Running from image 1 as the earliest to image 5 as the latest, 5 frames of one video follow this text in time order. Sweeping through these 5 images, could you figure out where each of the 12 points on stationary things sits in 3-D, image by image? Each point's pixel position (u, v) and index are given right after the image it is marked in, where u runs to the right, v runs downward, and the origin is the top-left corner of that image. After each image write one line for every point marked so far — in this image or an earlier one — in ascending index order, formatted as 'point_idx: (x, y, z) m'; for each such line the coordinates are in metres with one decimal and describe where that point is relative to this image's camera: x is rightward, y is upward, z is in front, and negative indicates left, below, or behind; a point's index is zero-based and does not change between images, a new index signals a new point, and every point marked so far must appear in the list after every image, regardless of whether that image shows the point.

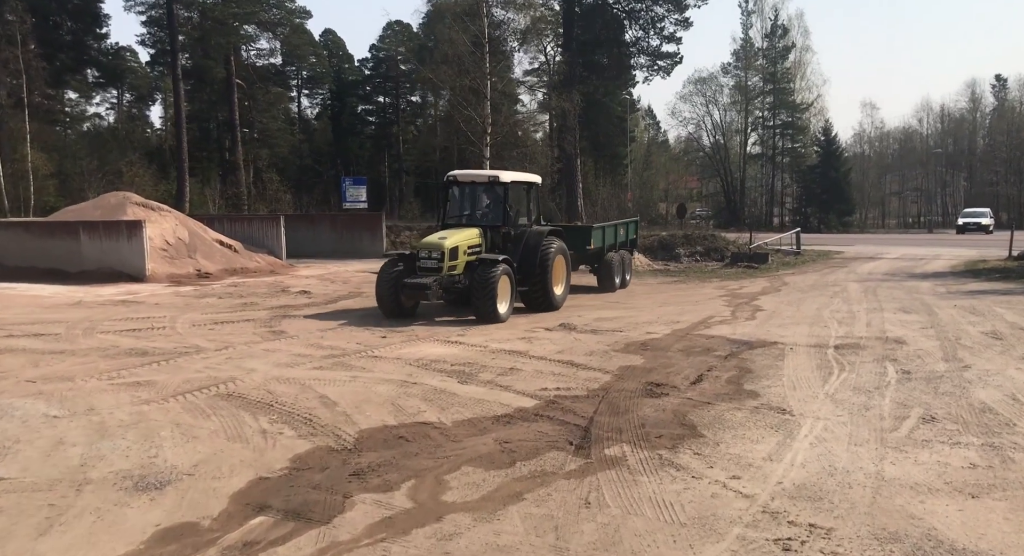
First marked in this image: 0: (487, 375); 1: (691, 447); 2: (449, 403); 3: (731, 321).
0: (-0.2, -0.9, +7.0) m
1: (+1.1, -1.1, +4.9) m
2: (-0.5, -0.9, +5.8) m
3: (+3.3, -0.7, +11.7) m
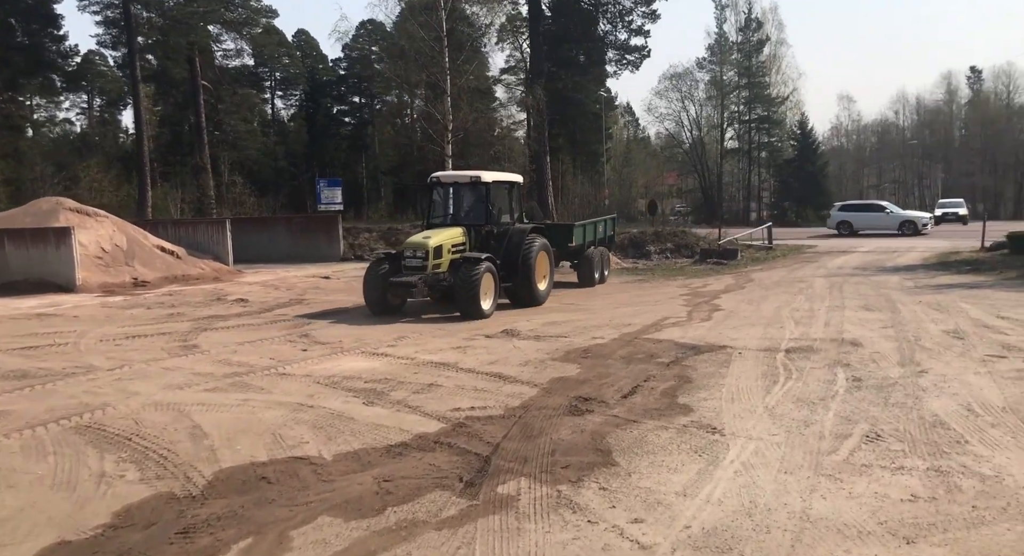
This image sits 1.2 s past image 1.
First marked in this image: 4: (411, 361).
0: (-0.9, -1.0, +6.4) m
1: (+0.5, -1.1, +4.3) m
2: (-1.1, -1.0, +5.2) m
3: (+2.5, -0.6, +11.1) m
4: (-1.0, -0.9, +8.0) m
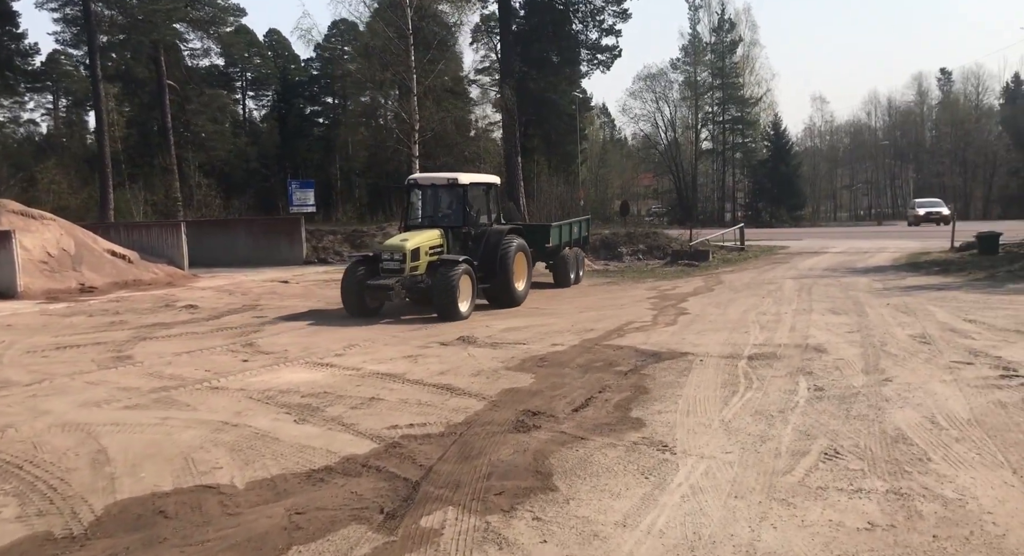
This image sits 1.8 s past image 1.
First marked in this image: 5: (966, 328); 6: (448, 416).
0: (-1.4, -1.0, +6.0) m
1: (+0.1, -1.2, +4.0) m
2: (-1.5, -1.1, +4.8) m
3: (+1.9, -0.7, +10.8) m
4: (-1.5, -0.9, +7.6) m
5: (+5.4, -0.6, +9.2) m
6: (-0.5, -1.0, +5.8) m
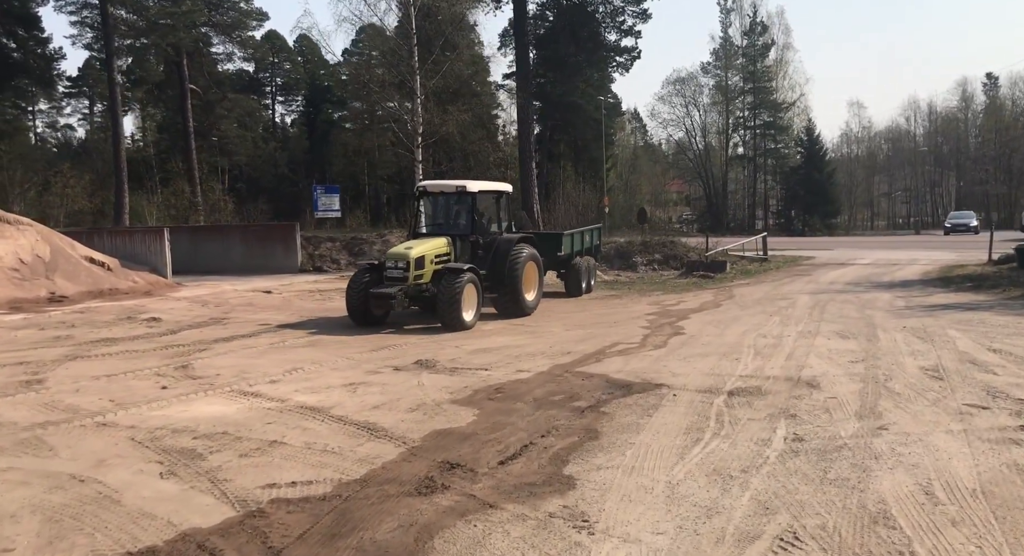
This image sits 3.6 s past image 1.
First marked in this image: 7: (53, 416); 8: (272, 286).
0: (-1.9, -1.2, +5.1) m
1: (-0.5, -1.4, +3.1) m
2: (-2.2, -1.2, +3.9) m
3: (+1.6, -0.9, +9.8) m
4: (-2.0, -1.1, +6.7) m
5: (+5.0, -0.9, +8.1) m
6: (-1.1, -1.2, +4.9) m
7: (-3.6, -1.1, +6.1) m
8: (-5.2, -0.2, +16.6) m
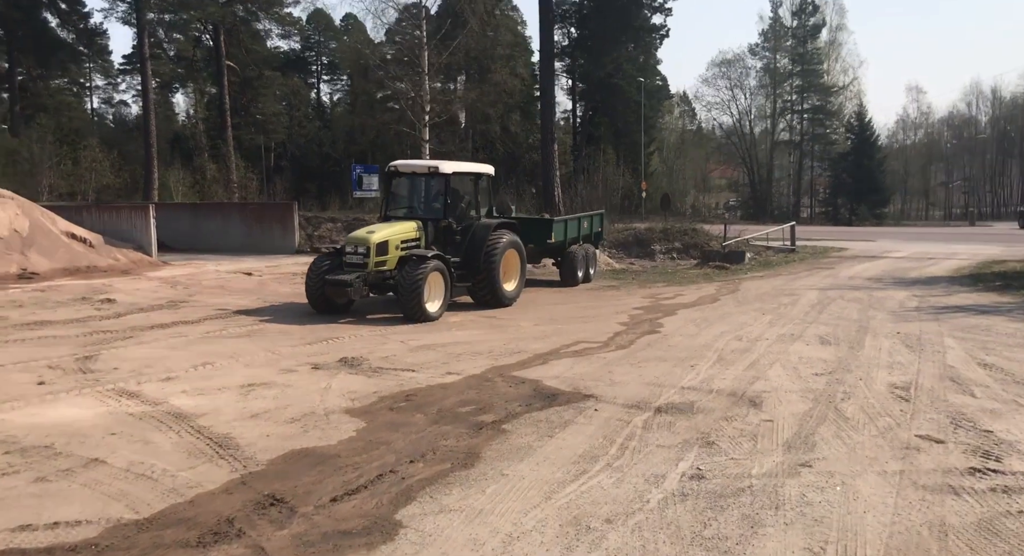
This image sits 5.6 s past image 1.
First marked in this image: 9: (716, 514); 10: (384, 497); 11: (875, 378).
0: (-2.8, -1.2, +4.5) m
1: (-1.6, -1.4, +2.4) m
2: (-3.2, -1.2, +3.3) m
3: (+0.9, -0.9, +9.0) m
4: (-2.9, -1.0, +6.1) m
5: (+4.2, -0.9, +7.0) m
6: (-2.0, -1.2, +4.3) m
7: (-4.5, -1.0, +5.6) m
8: (-5.4, +0.2, +16.2) m
9: (+1.1, -1.3, +4.1) m
10: (-0.7, -1.2, +4.4) m
11: (+3.4, -0.9, +7.2) m
